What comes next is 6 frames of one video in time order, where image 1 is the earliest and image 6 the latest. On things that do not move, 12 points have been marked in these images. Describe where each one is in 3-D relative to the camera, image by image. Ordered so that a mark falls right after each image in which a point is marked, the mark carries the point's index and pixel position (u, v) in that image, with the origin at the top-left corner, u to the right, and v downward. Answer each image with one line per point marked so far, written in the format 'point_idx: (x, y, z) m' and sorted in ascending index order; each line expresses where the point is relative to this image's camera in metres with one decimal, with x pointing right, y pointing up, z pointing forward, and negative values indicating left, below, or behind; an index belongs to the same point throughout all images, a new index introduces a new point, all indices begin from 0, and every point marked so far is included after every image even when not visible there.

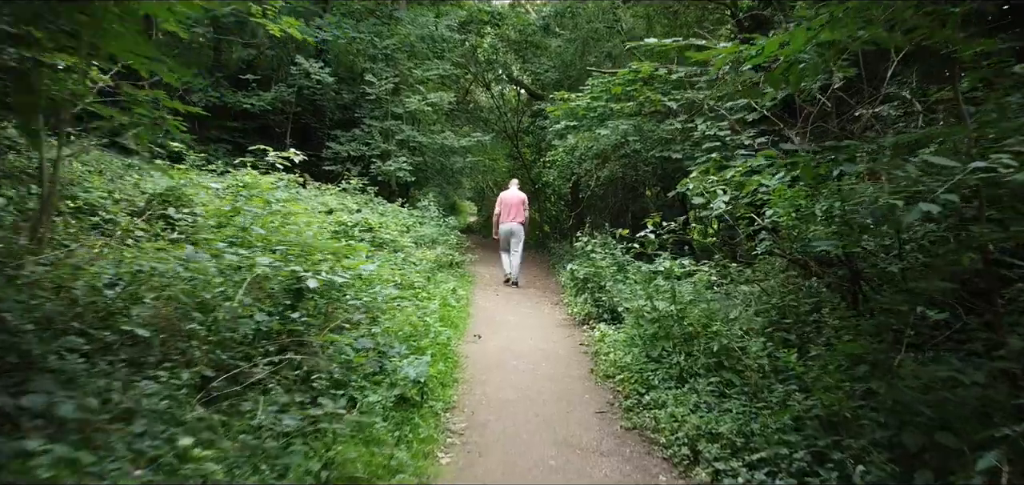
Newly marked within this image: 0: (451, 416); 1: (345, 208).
0: (-0.4, -1.0, +4.8) m
1: (-1.9, +0.4, +9.1) m
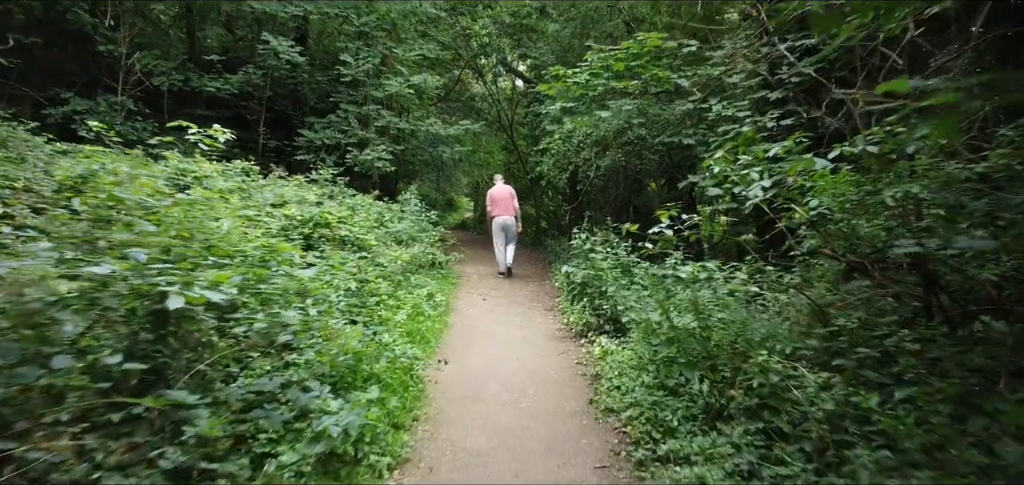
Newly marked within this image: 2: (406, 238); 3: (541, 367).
0: (-0.5, -1.0, +3.6) m
1: (-2.0, +0.4, +7.8) m
2: (-1.2, +0.1, +9.4) m
3: (+0.2, -0.9, +5.9) m
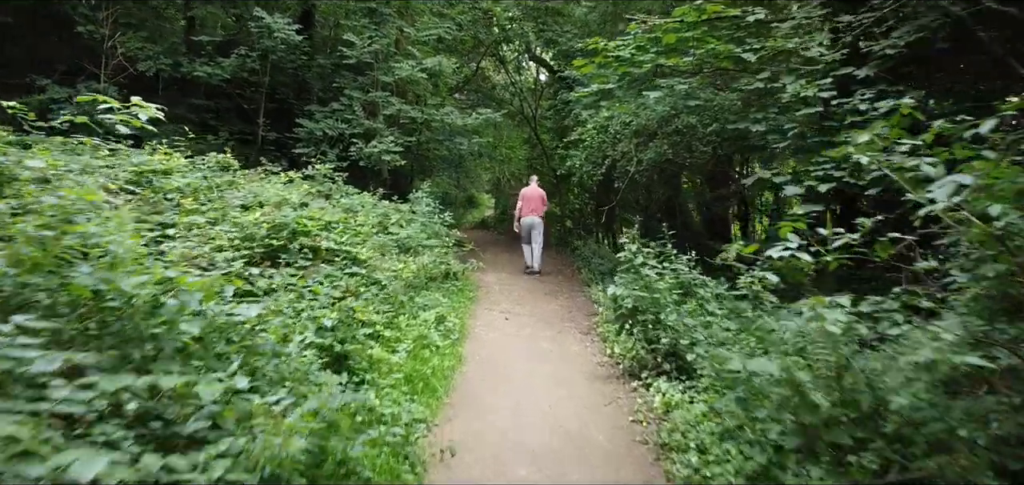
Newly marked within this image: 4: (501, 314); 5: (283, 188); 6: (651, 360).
0: (-0.4, -1.1, +2.1) m
1: (-1.8, +0.3, +6.3) m
2: (-1.0, 0.0, +7.9) m
3: (+0.4, -1.0, +4.4) m
4: (-0.1, -0.7, +7.9) m
5: (-2.0, +0.5, +7.0) m
6: (+0.9, -0.8, +5.3) m
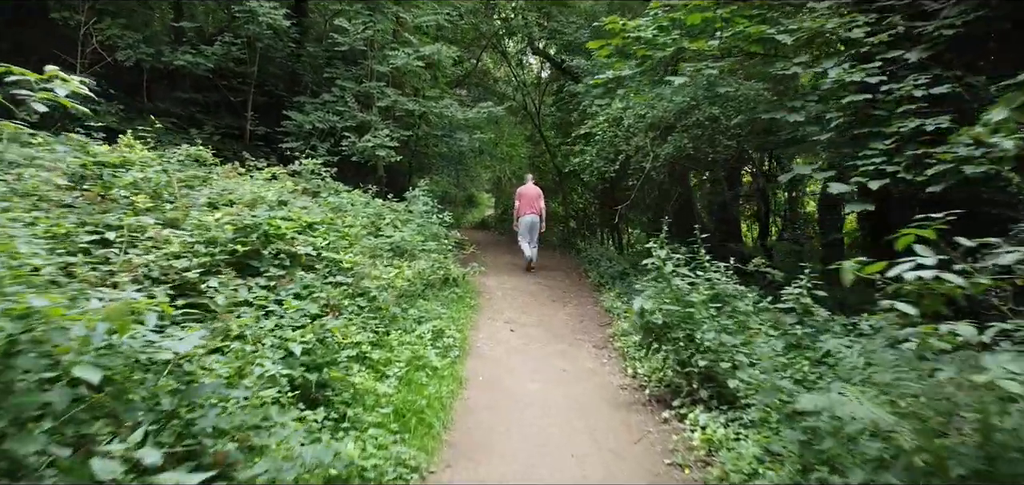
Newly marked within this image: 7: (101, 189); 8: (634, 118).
0: (-0.3, -1.2, +1.3) m
1: (-1.7, +0.3, +5.6) m
2: (-0.9, 0.0, +7.2) m
3: (+0.5, -1.0, +3.6) m
4: (-0.1, -0.7, +7.1) m
5: (-1.9, +0.4, +6.2) m
6: (+1.0, -0.8, +4.6) m
7: (-2.5, +0.3, +4.9) m
8: (+1.4, +1.4, +9.0) m
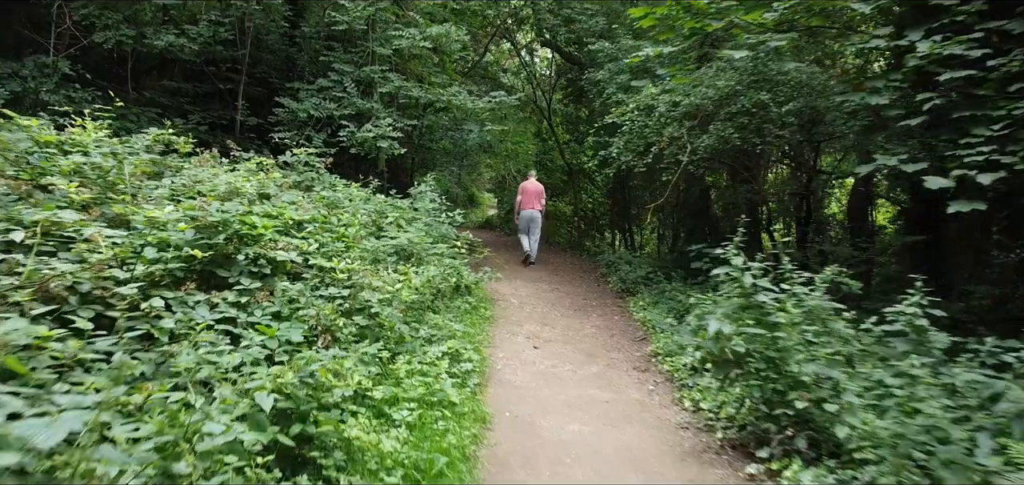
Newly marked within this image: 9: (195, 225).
0: (-0.1, -1.2, +0.3) m
1: (-1.6, +0.3, +4.6) m
2: (-0.7, -0.1, +6.2) m
3: (+0.6, -1.1, +2.7) m
4: (+0.1, -0.8, +6.2) m
5: (-1.8, +0.4, +5.2) m
6: (+1.2, -0.8, +3.6) m
7: (-2.3, +0.3, +3.9) m
8: (+1.6, +1.4, +8.0) m
9: (-1.5, +0.1, +3.8) m
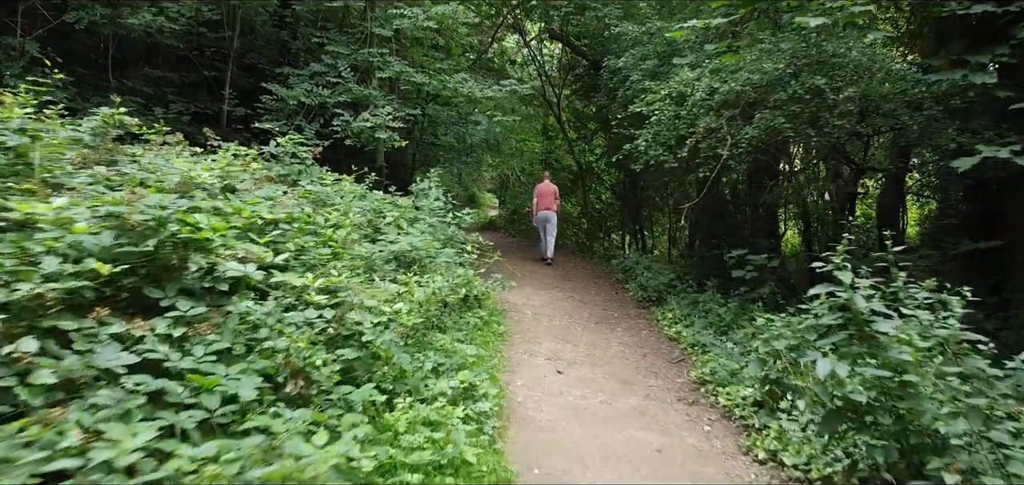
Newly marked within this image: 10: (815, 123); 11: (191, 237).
0: (0.0, -1.2, -0.6) m
1: (-1.4, +0.3, +3.7) m
2: (-0.6, -0.1, +5.2) m
3: (+0.8, -1.1, +1.7) m
4: (+0.2, -0.8, +5.2) m
5: (-1.6, +0.4, +4.3) m
6: (+1.3, -0.9, +2.7) m
7: (-2.2, +0.3, +2.9) m
8: (+1.7, +1.3, +7.1) m
9: (-1.3, +0.1, +2.8) m
10: (+2.4, +1.0, +6.5) m
11: (-1.1, 0.0, +2.9) m
